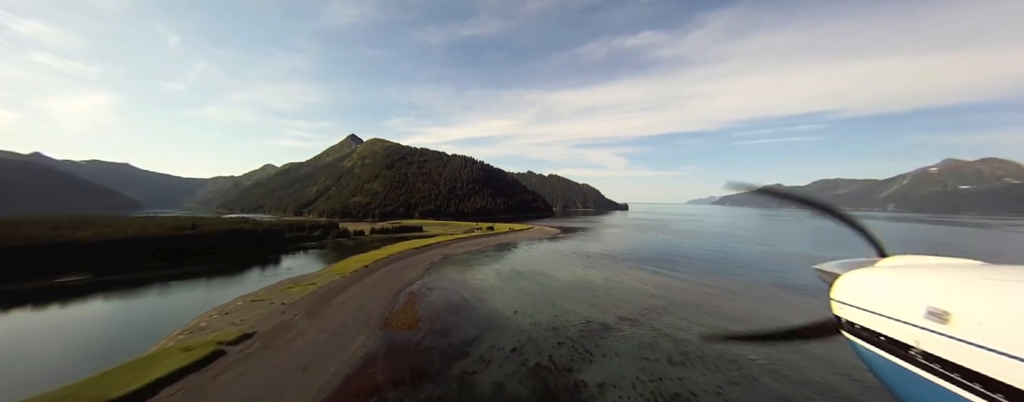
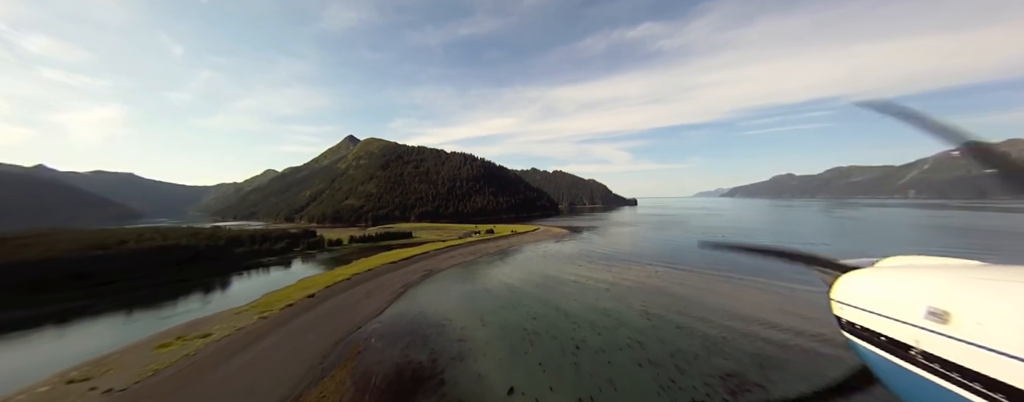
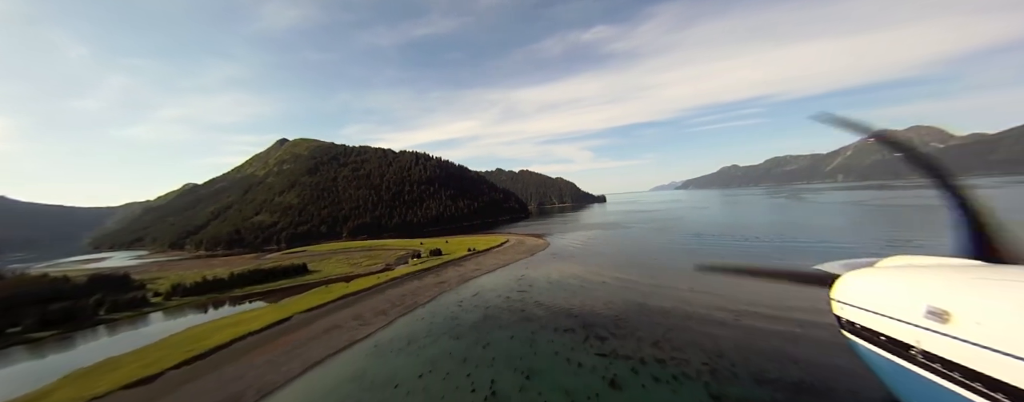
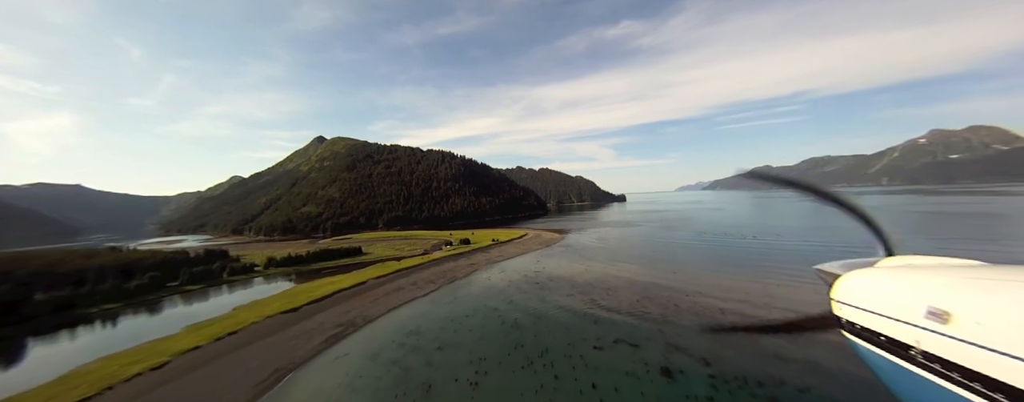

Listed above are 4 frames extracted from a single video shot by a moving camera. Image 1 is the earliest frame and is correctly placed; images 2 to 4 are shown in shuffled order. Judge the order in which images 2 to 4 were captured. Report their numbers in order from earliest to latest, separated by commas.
2, 4, 3
